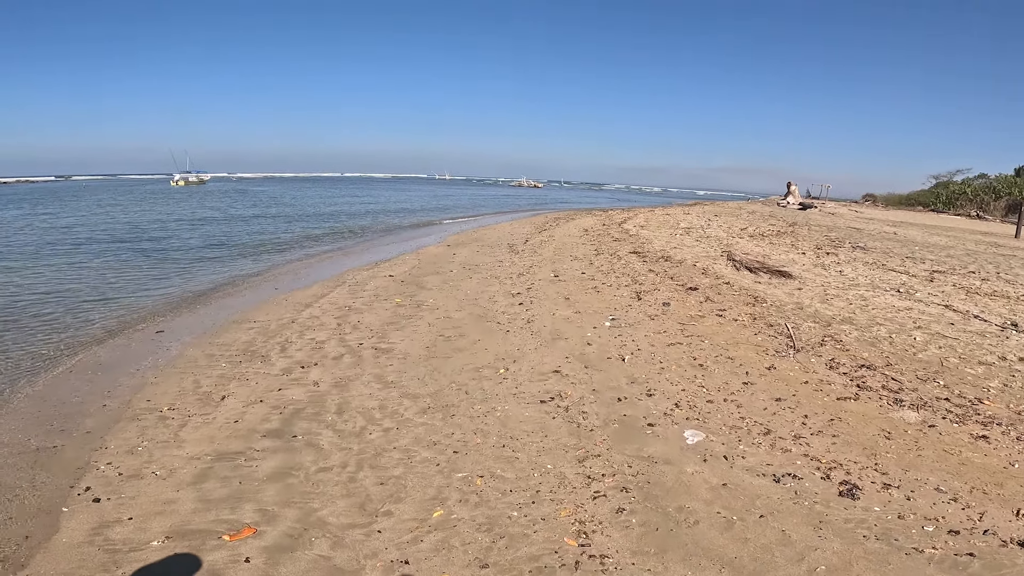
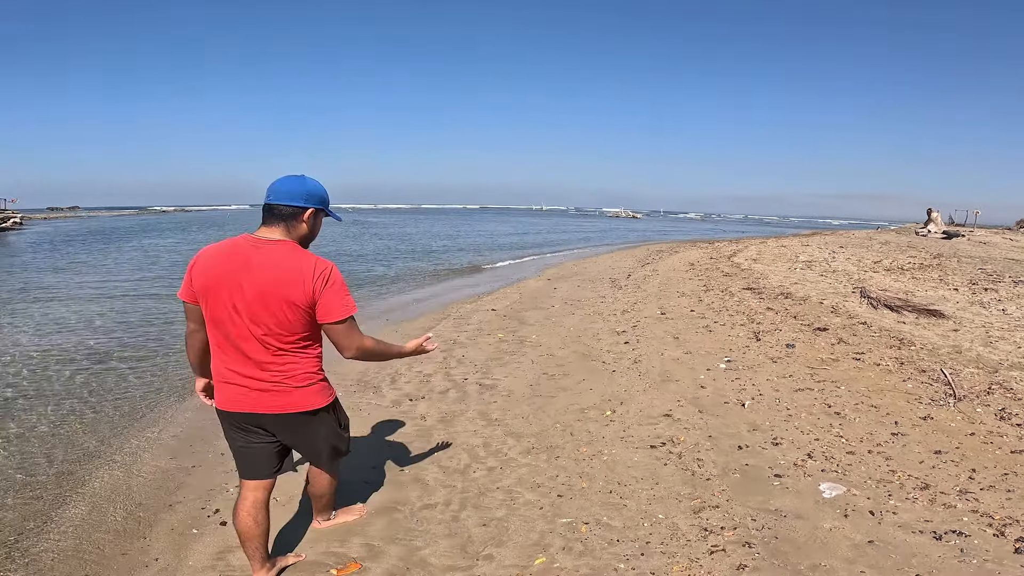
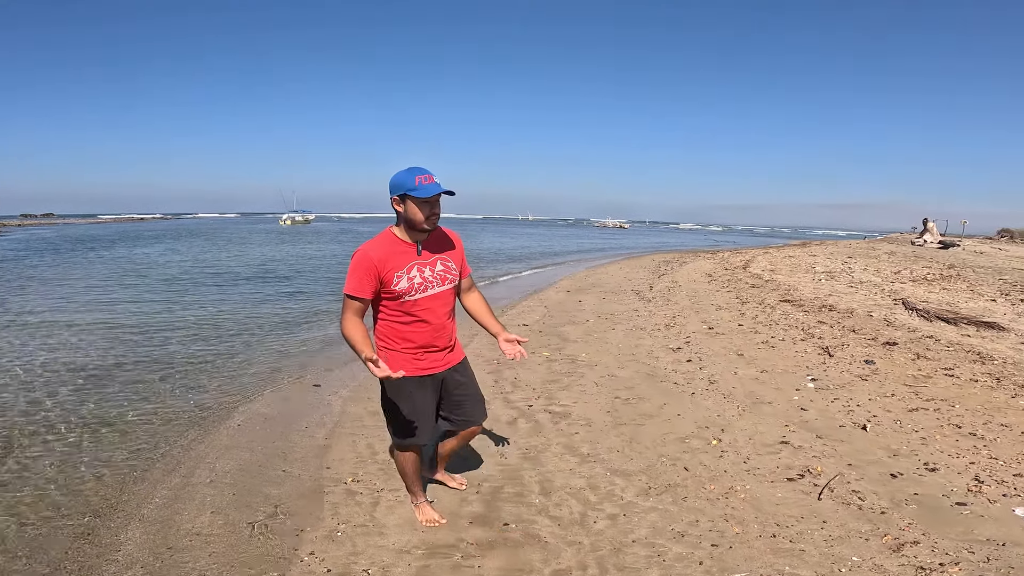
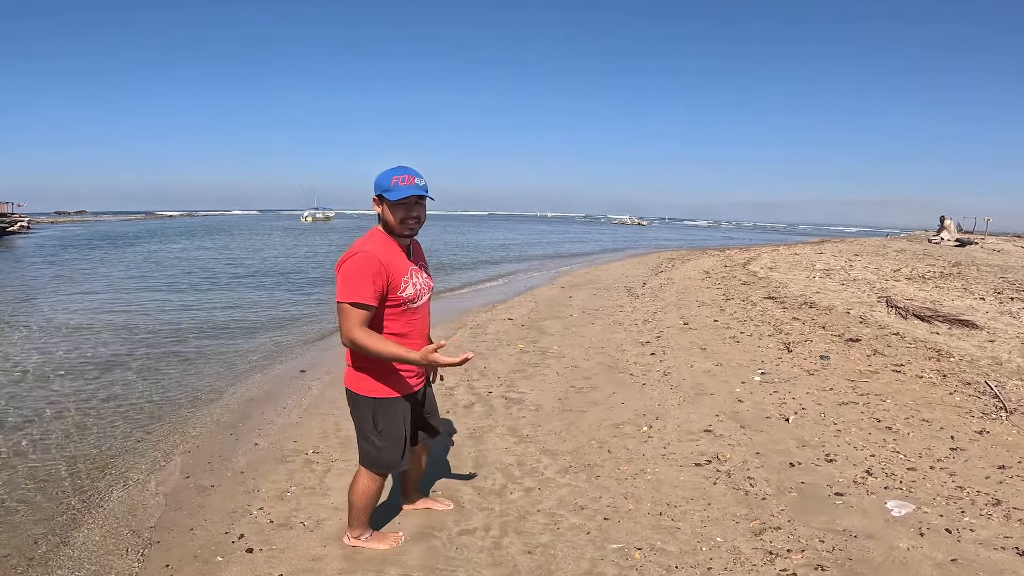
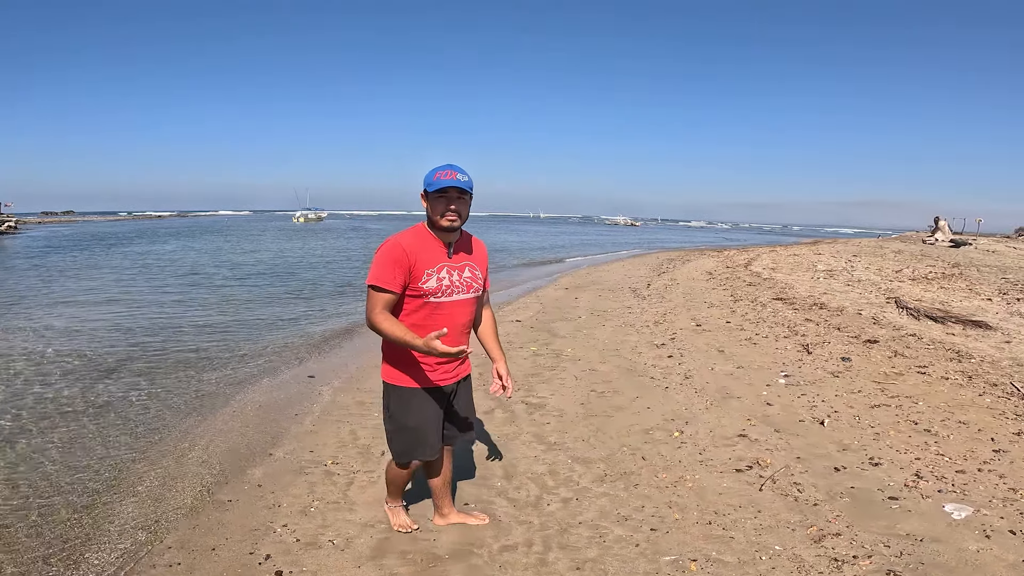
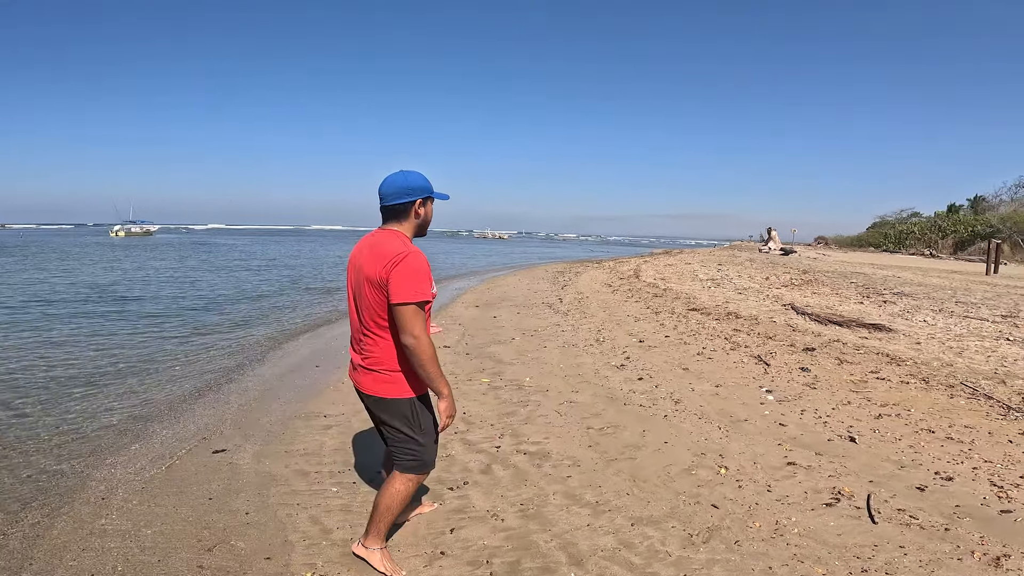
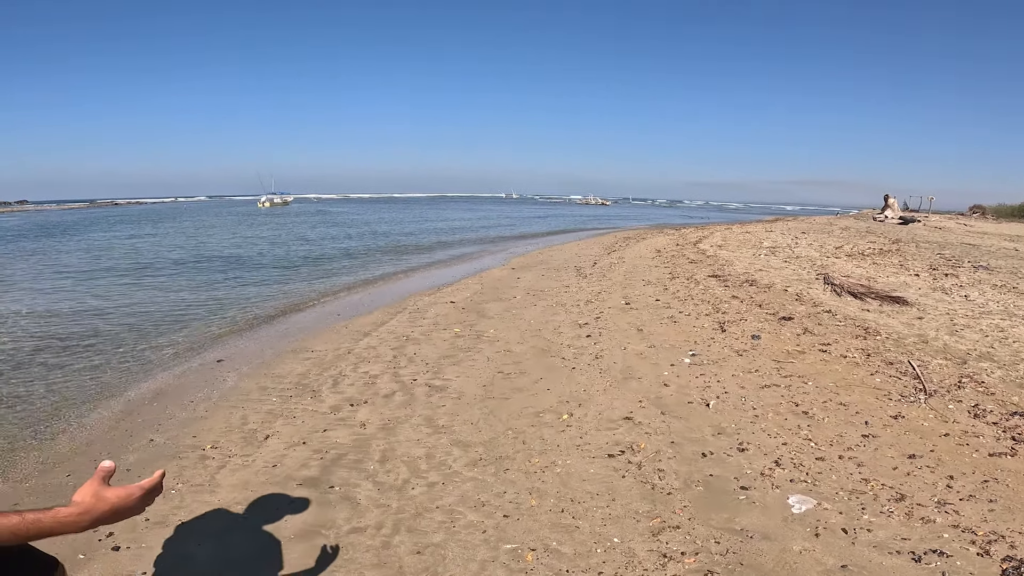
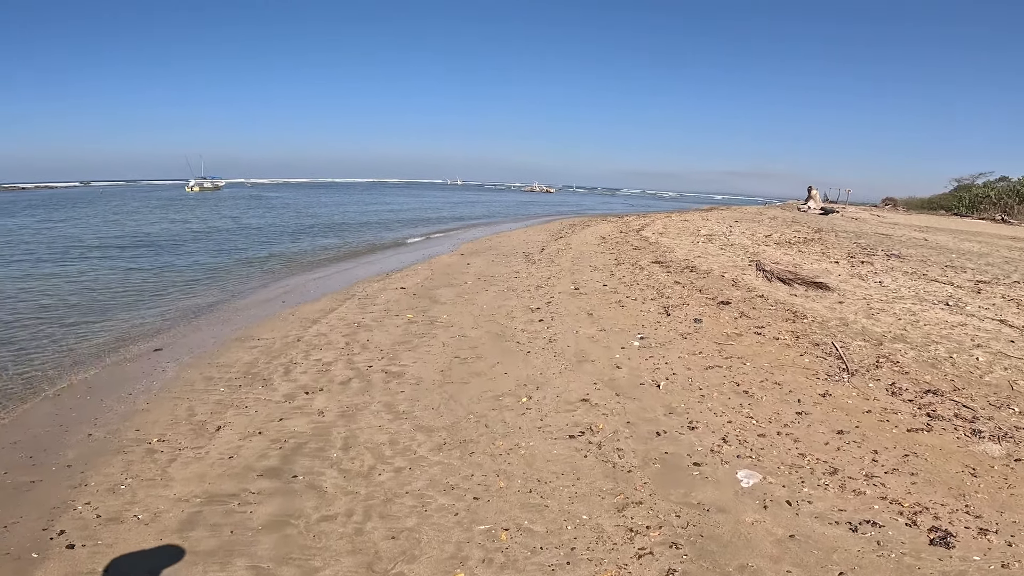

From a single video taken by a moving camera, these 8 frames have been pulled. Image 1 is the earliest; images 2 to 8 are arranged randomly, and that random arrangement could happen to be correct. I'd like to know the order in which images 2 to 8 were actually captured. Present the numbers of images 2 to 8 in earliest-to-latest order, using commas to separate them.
8, 7, 2, 4, 5, 3, 6
